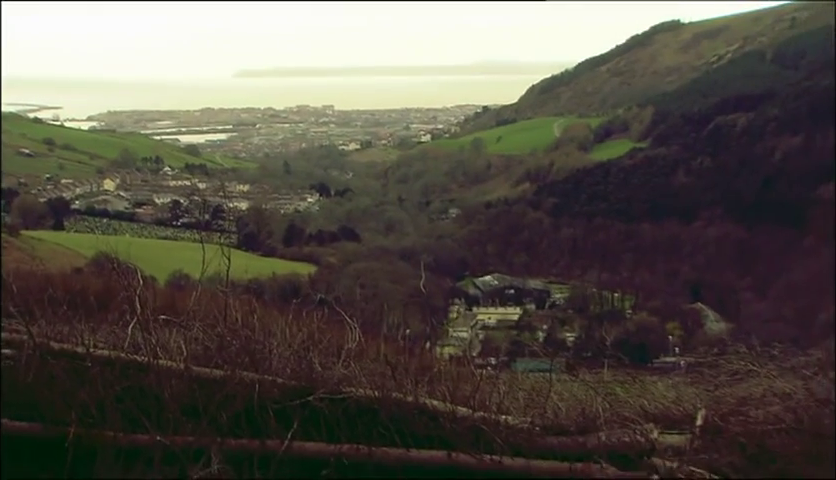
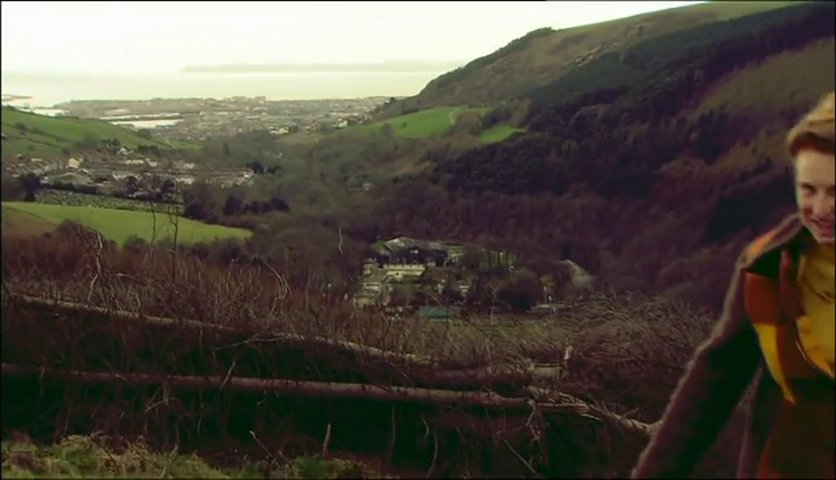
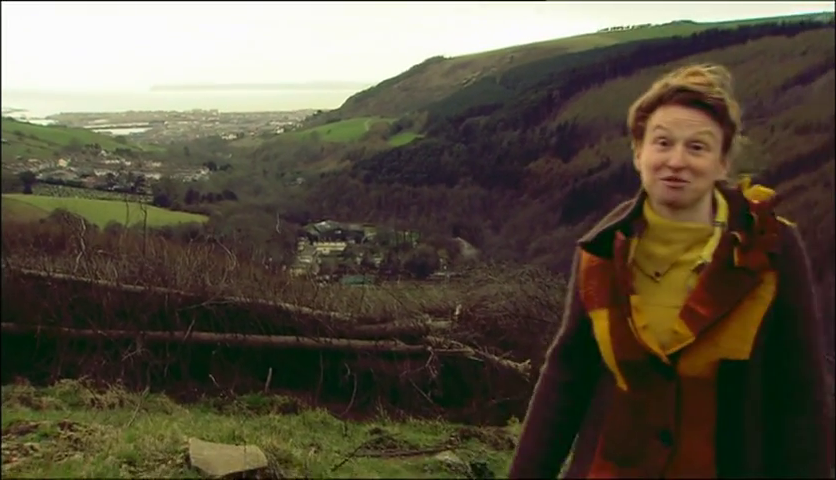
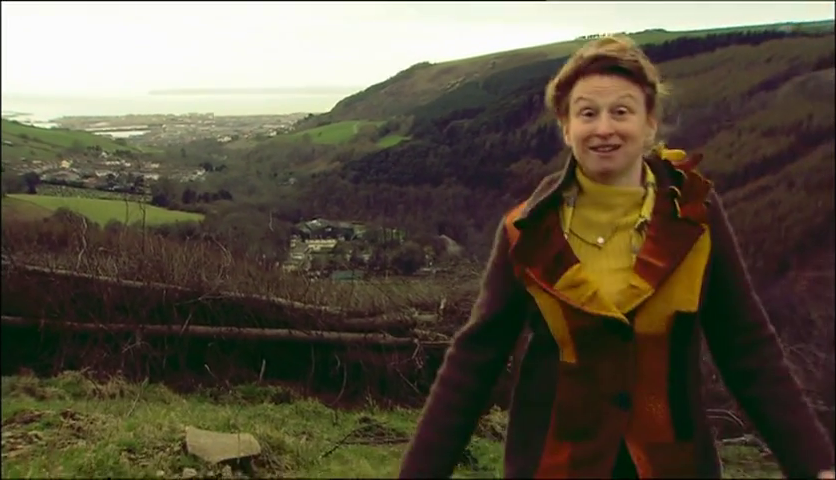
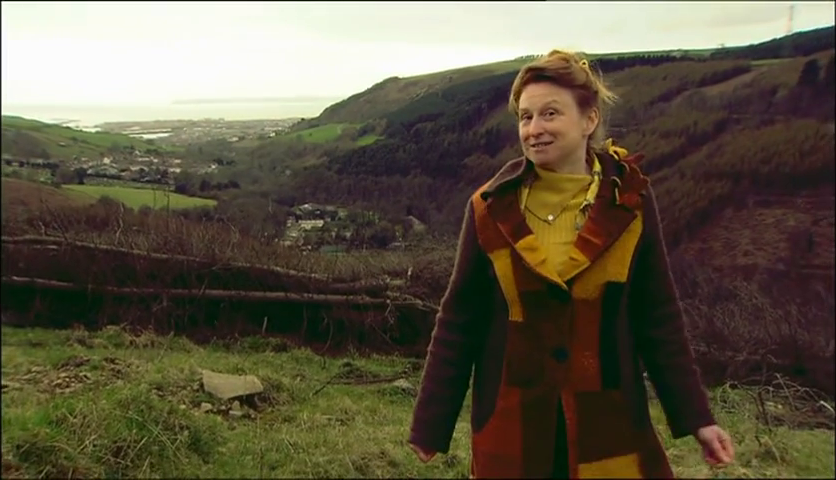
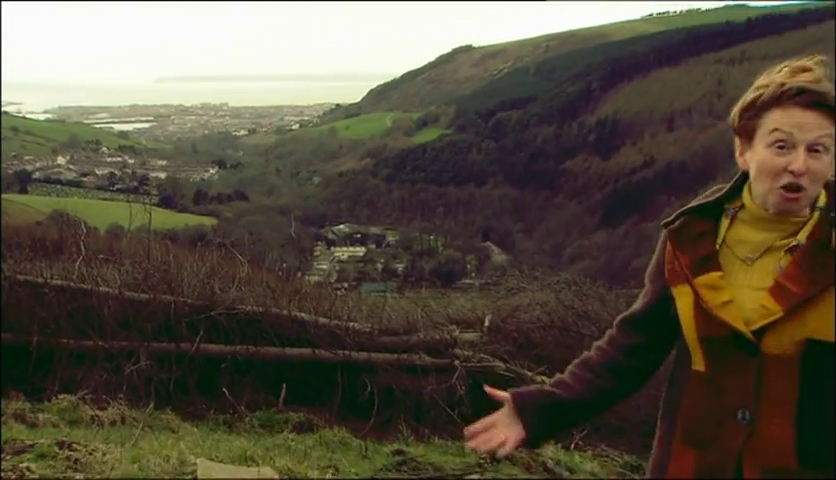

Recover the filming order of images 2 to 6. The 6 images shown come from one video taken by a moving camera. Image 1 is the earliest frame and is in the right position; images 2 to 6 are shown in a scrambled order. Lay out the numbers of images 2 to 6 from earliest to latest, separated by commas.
2, 6, 3, 4, 5
